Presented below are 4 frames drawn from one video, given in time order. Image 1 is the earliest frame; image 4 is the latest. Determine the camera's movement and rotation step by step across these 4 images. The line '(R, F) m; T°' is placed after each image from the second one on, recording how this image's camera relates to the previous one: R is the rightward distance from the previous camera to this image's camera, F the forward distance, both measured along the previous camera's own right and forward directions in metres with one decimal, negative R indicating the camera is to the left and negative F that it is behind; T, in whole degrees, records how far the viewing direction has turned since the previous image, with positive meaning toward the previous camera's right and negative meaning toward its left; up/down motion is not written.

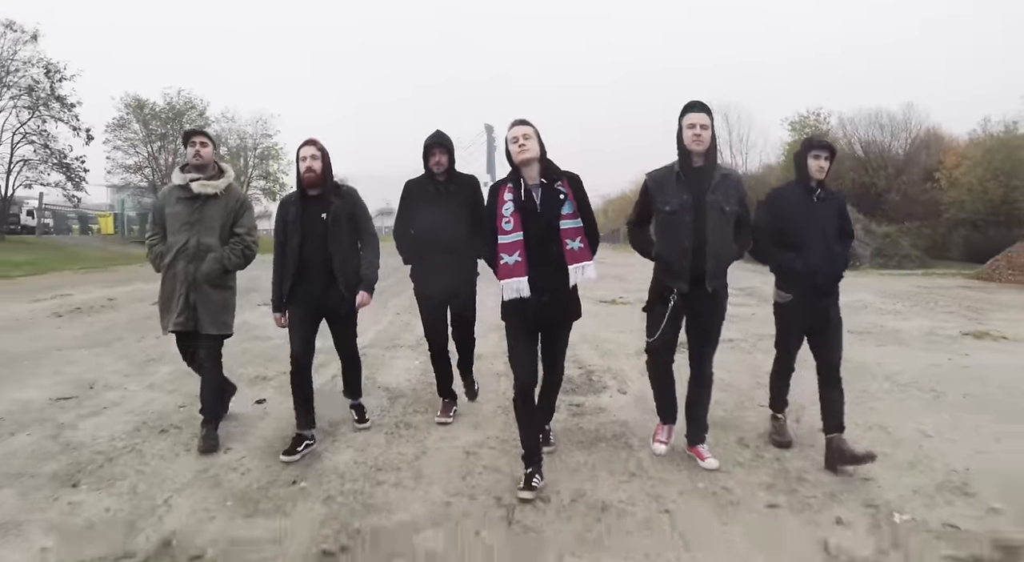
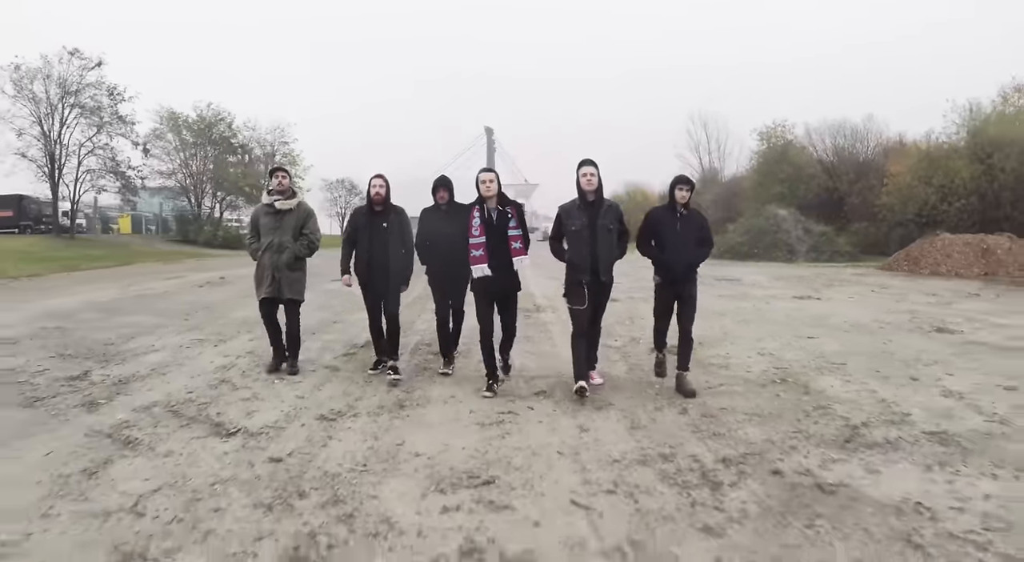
(+0.2, -4.0) m; 0°
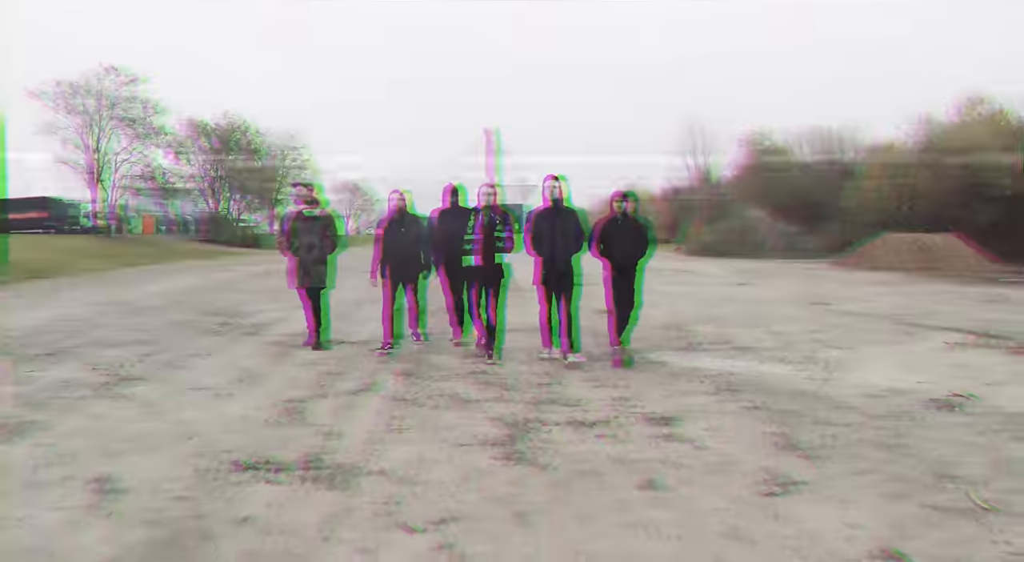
(+0.2, -3.1) m; 0°
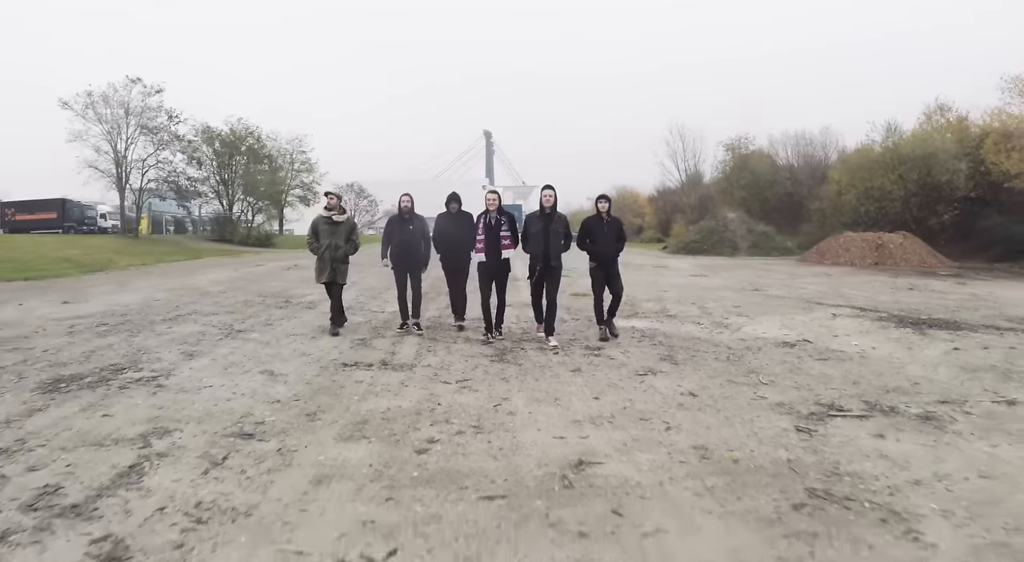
(+0.1, -2.6) m; 0°
